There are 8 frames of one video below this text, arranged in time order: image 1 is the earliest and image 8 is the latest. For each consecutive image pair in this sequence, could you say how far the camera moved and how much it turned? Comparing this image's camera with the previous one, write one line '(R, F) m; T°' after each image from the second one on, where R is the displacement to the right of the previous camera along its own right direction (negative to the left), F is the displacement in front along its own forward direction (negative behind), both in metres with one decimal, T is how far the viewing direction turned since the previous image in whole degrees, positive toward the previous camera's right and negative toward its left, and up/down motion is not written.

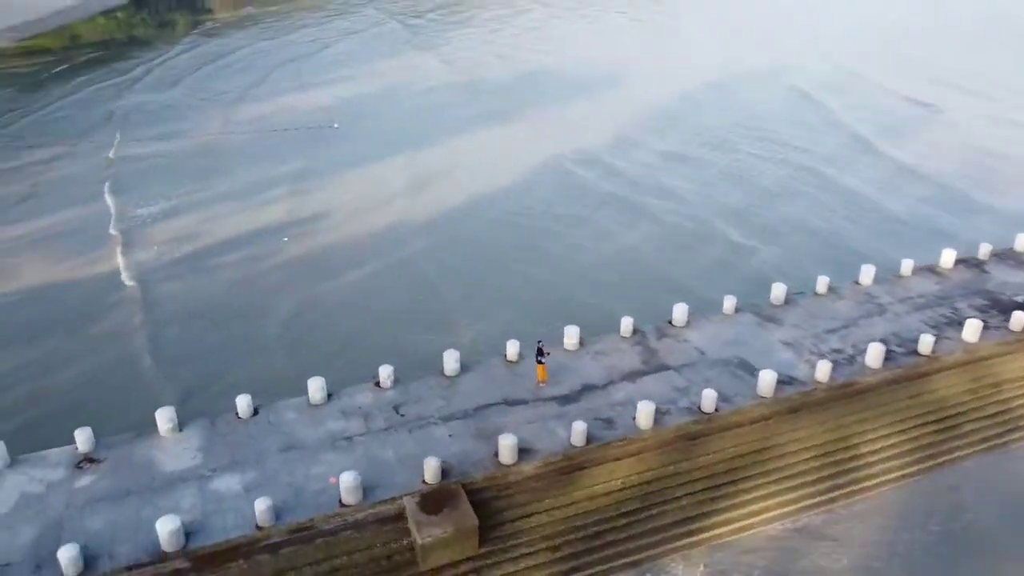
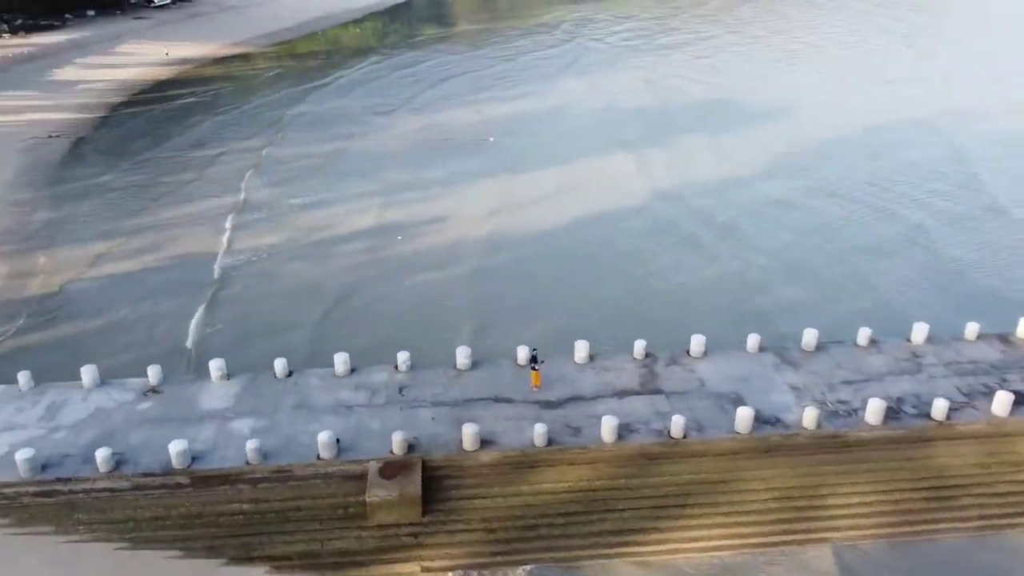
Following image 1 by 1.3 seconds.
(+3.0, -0.8) m; -15°
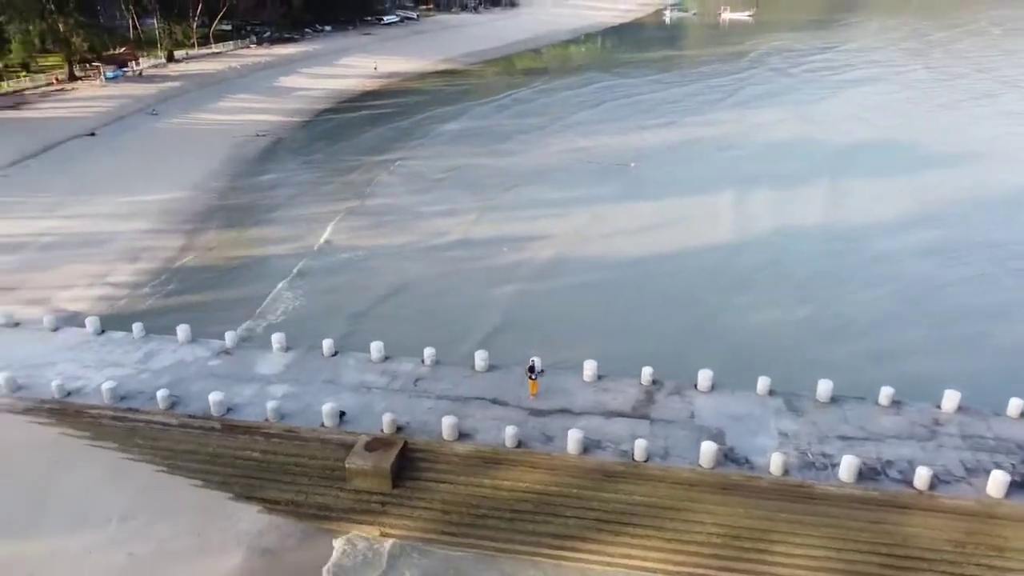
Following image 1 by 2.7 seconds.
(+3.2, -0.7) m; -15°
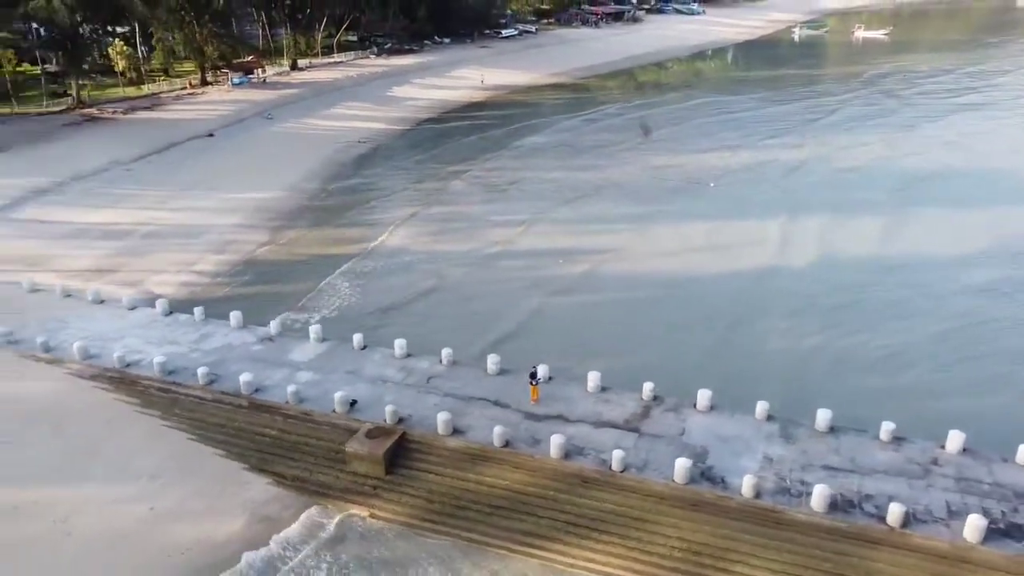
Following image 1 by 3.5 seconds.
(+1.9, -0.5) m; -9°
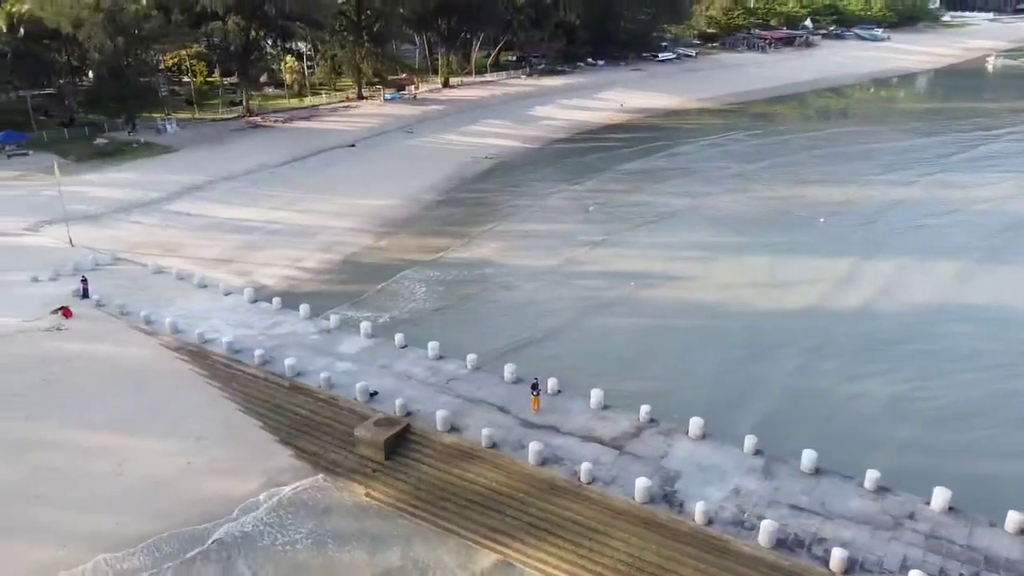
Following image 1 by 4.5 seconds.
(+2.8, -0.7) m; -12°
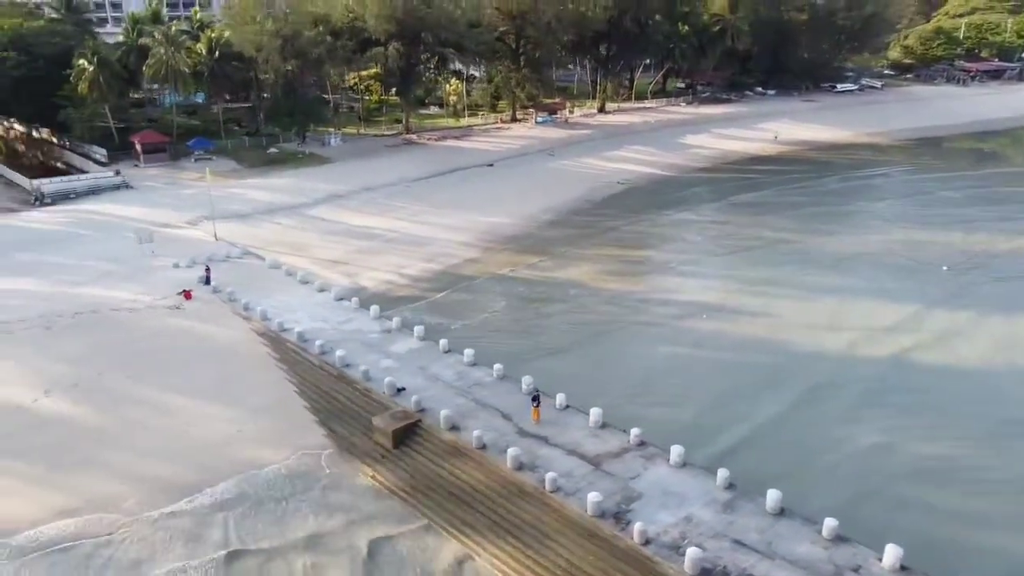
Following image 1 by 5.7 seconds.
(+3.4, -0.7) m; -13°
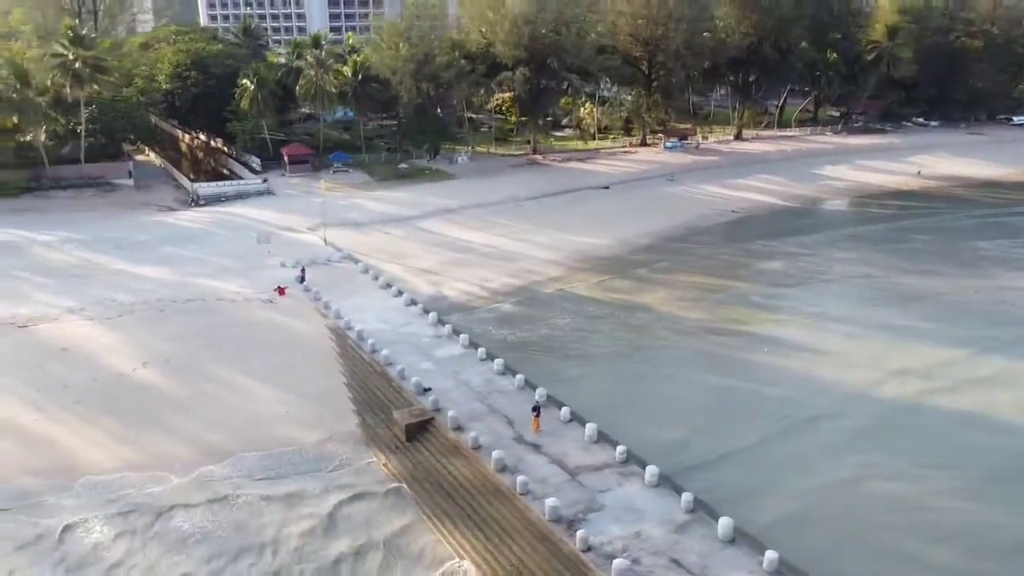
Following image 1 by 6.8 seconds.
(+3.3, -0.8) m; -12°
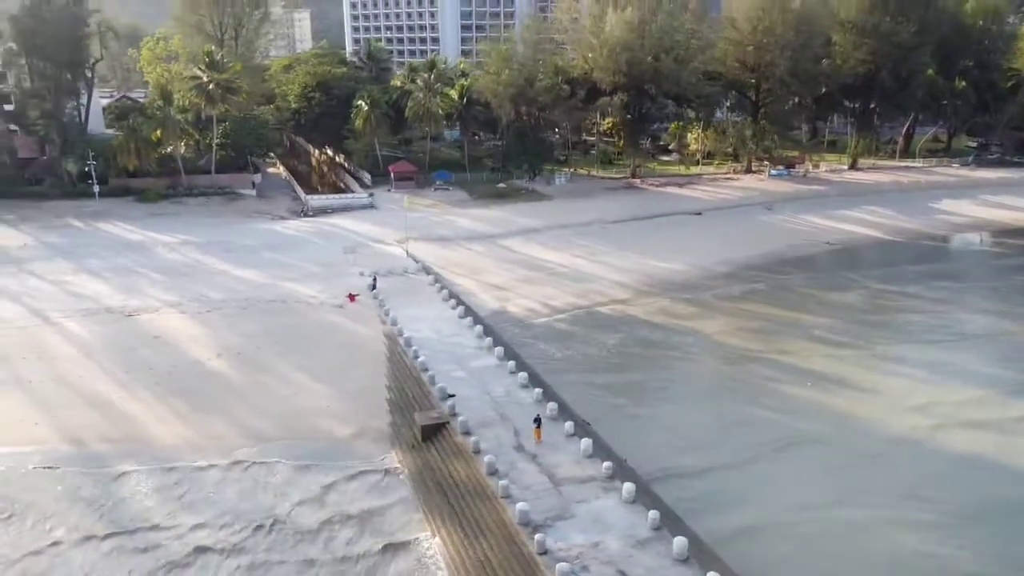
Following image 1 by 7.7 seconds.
(+2.8, -0.8) m; -10°
